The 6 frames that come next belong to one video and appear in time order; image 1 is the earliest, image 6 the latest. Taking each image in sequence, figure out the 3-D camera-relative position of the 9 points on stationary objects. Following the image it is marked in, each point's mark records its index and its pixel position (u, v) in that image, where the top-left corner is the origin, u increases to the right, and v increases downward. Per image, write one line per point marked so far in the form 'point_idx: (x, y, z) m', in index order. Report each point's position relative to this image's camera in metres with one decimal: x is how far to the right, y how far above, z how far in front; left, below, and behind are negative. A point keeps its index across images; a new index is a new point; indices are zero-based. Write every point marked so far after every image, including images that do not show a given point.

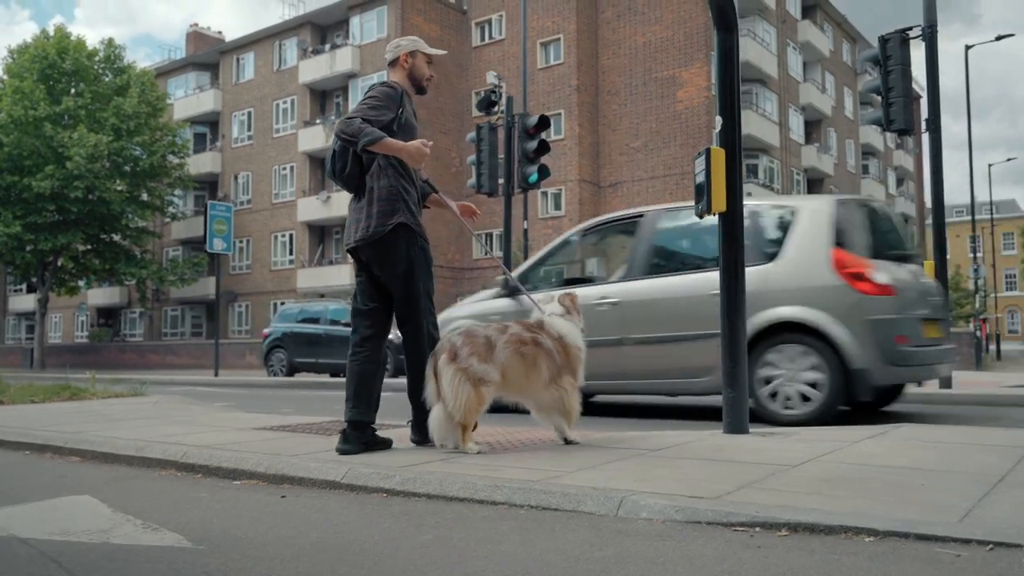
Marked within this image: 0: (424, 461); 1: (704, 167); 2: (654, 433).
0: (-0.5, -1.0, +5.1) m
1: (+1.4, +0.9, +6.2) m
2: (+1.0, -1.1, +6.5) m
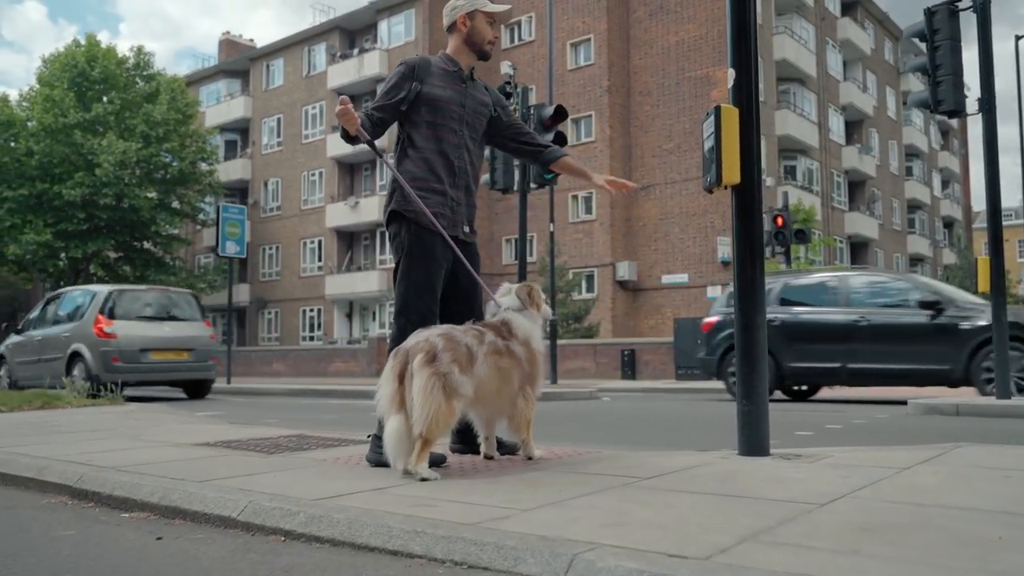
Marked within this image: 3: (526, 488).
0: (-0.8, -0.9, +4.1) m
1: (+1.2, +0.9, +5.1) m
2: (+0.9, -1.0, +5.4) m
3: (+0.1, -0.9, +4.1) m
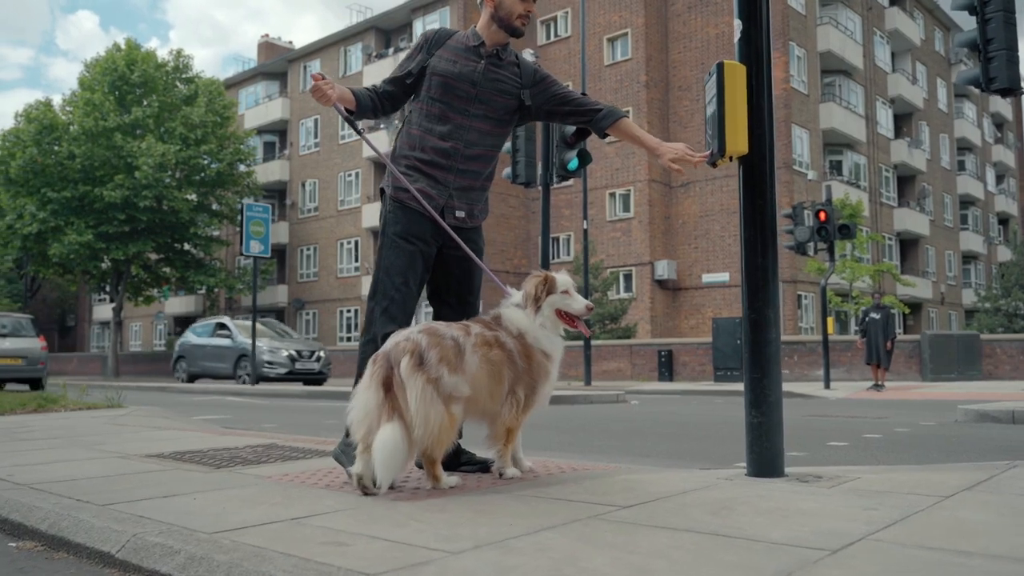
0: (-1.0, -0.9, +3.4) m
1: (+1.0, +1.0, +4.3) m
2: (+0.7, -1.0, +4.6) m
3: (-0.1, -0.9, +3.4) m
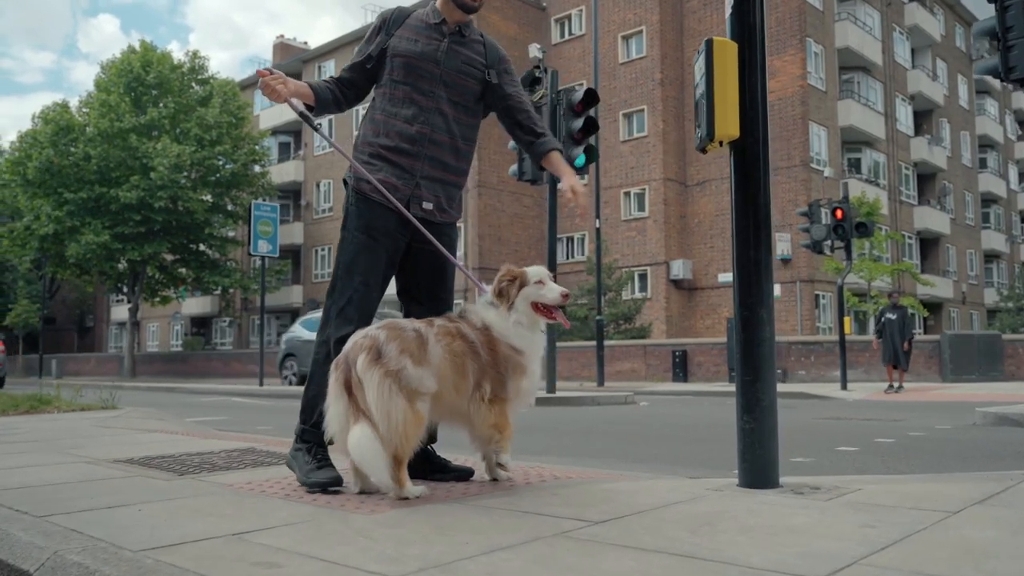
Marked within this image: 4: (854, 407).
0: (-1.1, -0.9, +3.1) m
1: (+0.9, +1.0, +4.0) m
2: (+0.6, -1.0, +4.3) m
3: (-0.3, -0.9, +3.1) m
4: (+4.8, -1.7, +12.2) m
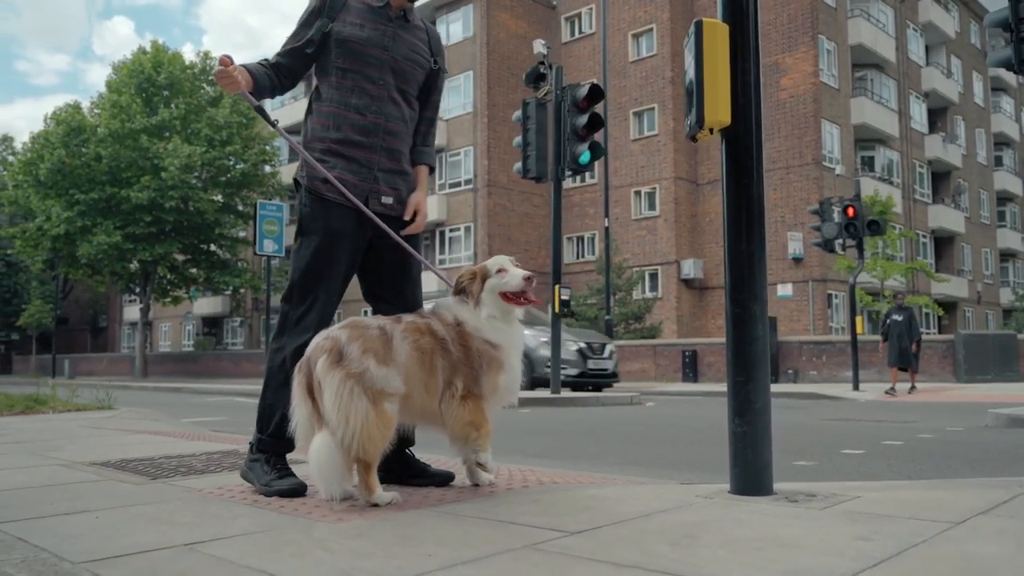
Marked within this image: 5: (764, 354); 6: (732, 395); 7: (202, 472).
0: (-1.2, -0.9, +2.9) m
1: (+0.8, +1.0, +3.8) m
2: (+0.5, -1.0, +4.1) m
3: (-0.4, -0.9, +2.9) m
4: (+4.8, -1.6, +11.9) m
5: (+1.1, -0.3, +3.8) m
6: (+1.0, -0.5, +3.8) m
7: (-1.7, -1.0, +4.8) m
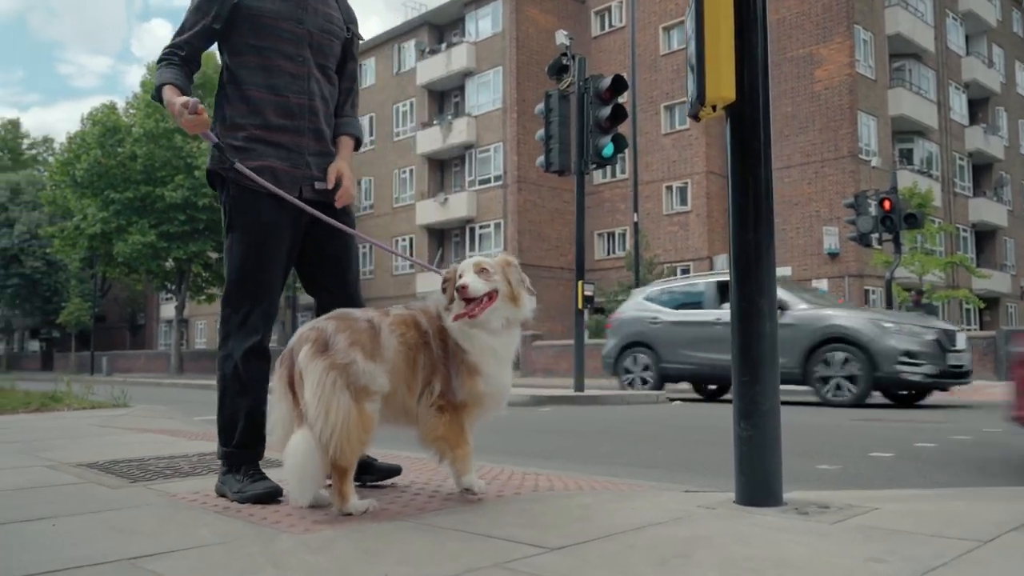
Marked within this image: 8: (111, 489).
0: (-1.3, -0.8, +2.7) m
1: (+0.7, +1.0, +3.5) m
2: (+0.5, -0.9, +3.8) m
3: (-0.5, -0.8, +2.6) m
4: (+5.1, -1.6, +11.4) m
5: (+1.0, -0.2, +3.4) m
6: (+0.9, -0.4, +3.5) m
7: (-1.7, -1.0, +4.6) m
8: (-2.0, -1.0, +4.2) m
